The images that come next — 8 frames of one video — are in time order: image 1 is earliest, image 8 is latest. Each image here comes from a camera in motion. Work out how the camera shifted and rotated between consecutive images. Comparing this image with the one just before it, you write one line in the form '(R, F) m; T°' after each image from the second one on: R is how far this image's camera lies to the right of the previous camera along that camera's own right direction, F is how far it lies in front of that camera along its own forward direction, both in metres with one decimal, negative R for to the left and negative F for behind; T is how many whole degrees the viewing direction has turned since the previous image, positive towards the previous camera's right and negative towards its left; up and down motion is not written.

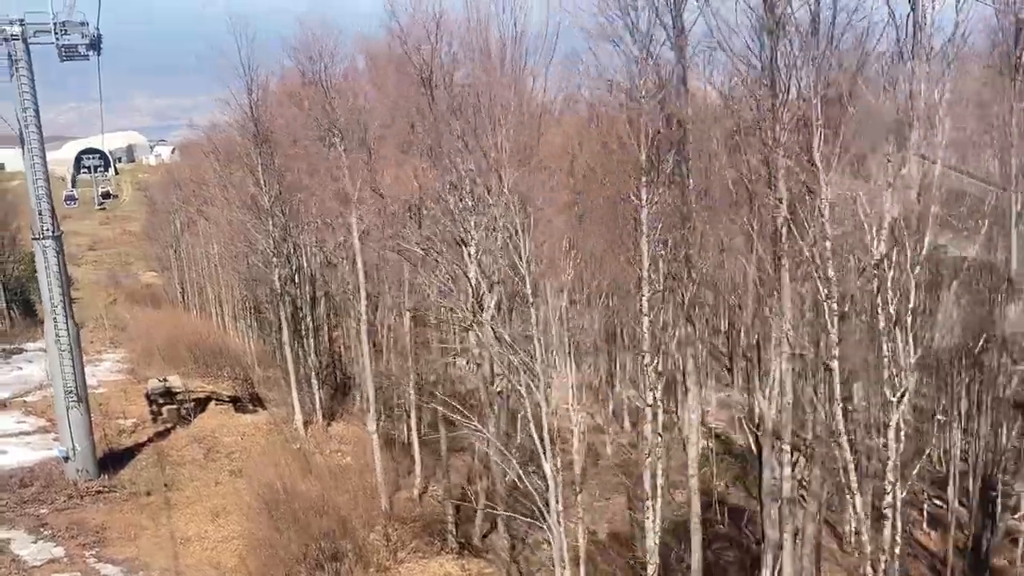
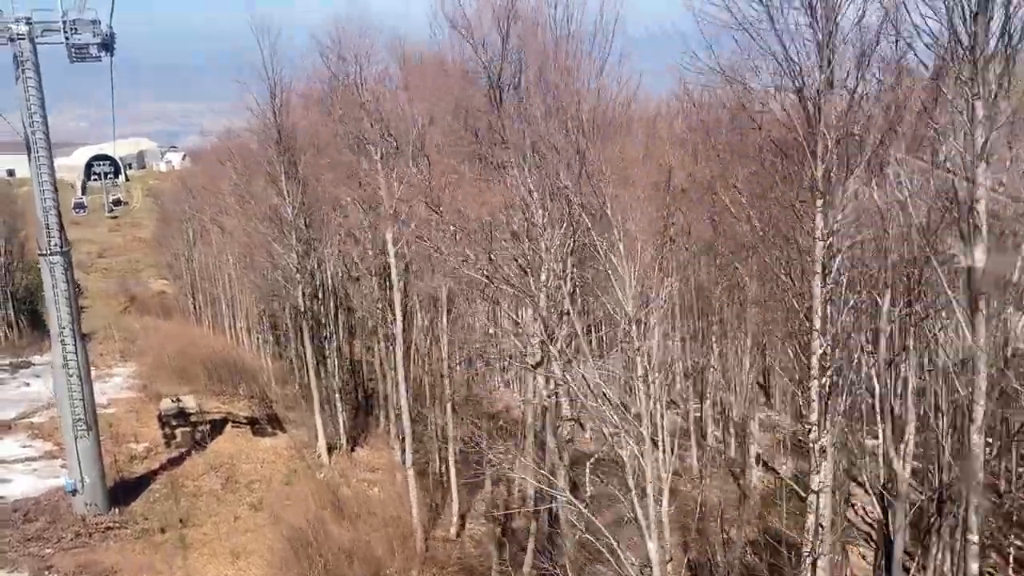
(-0.6, +1.2) m; 0°
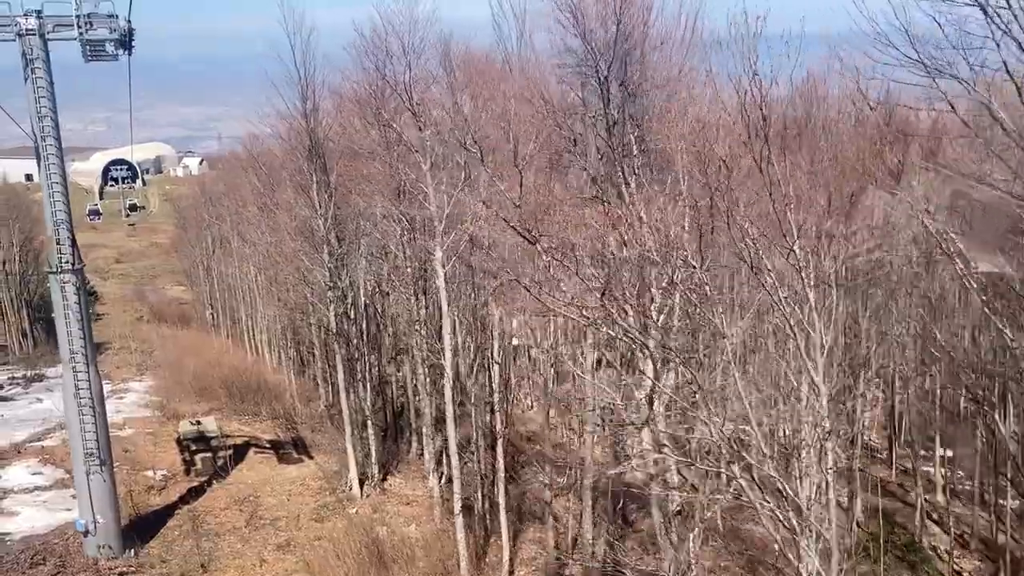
(-0.6, +1.4) m; -1°
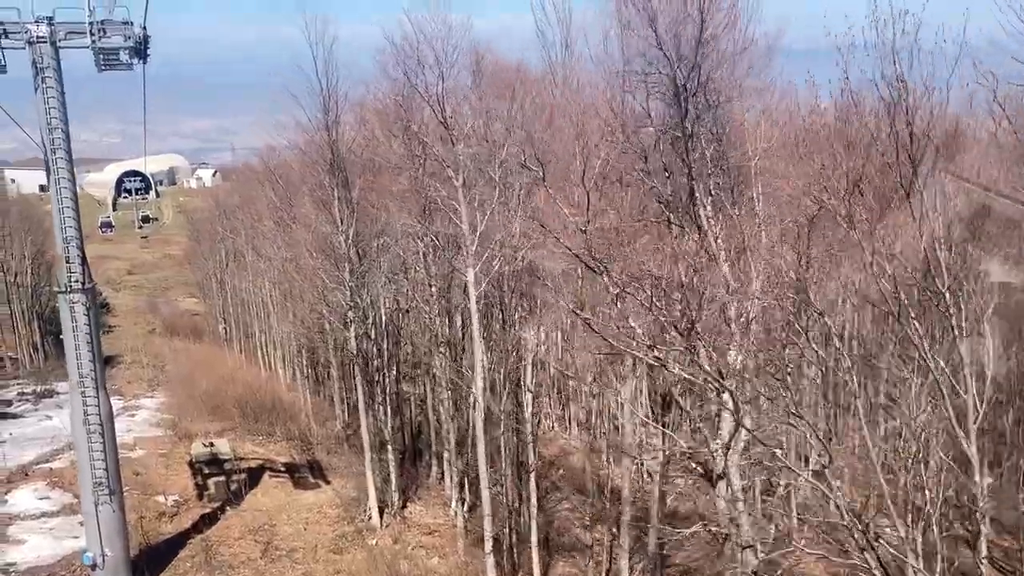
(-0.3, +0.7) m; -1°
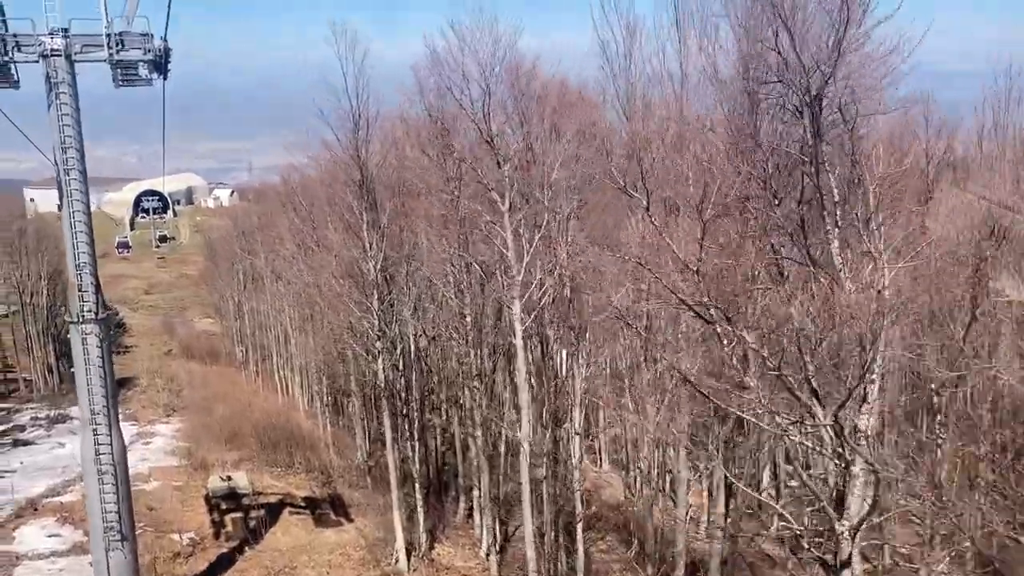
(-0.4, +0.9) m; -1°
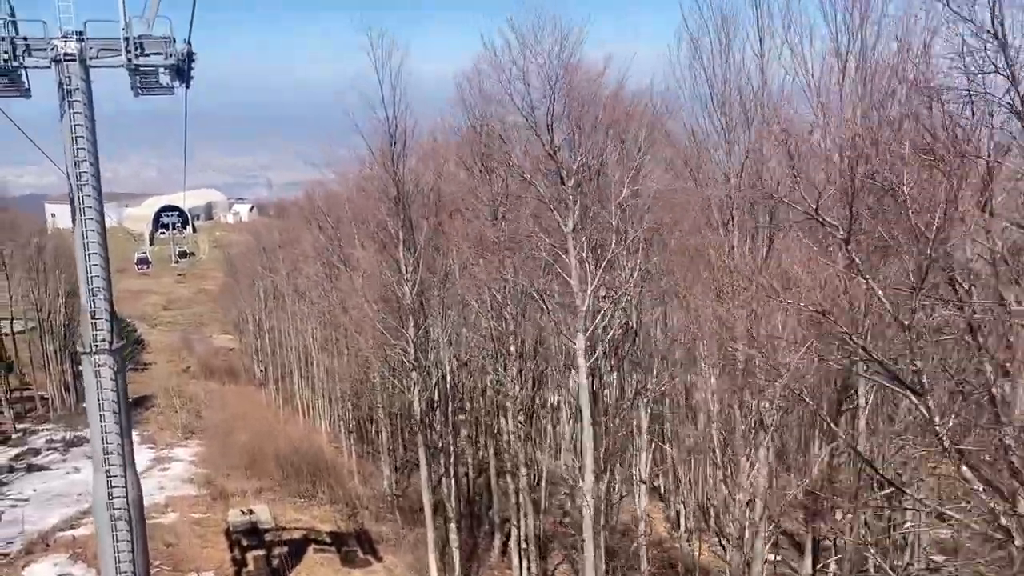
(-0.4, +1.1) m; -1°
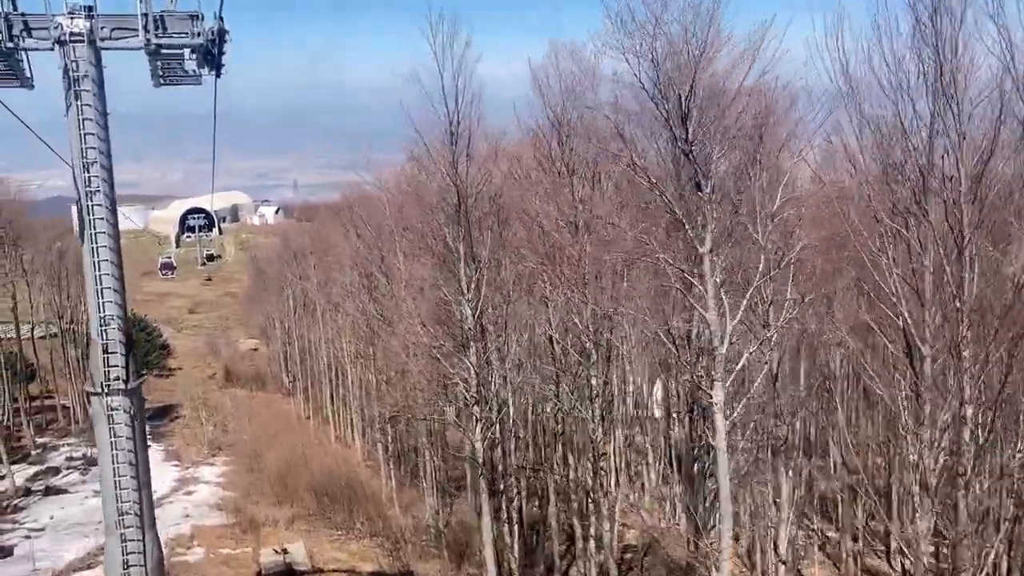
(-0.7, +1.8) m; -1°
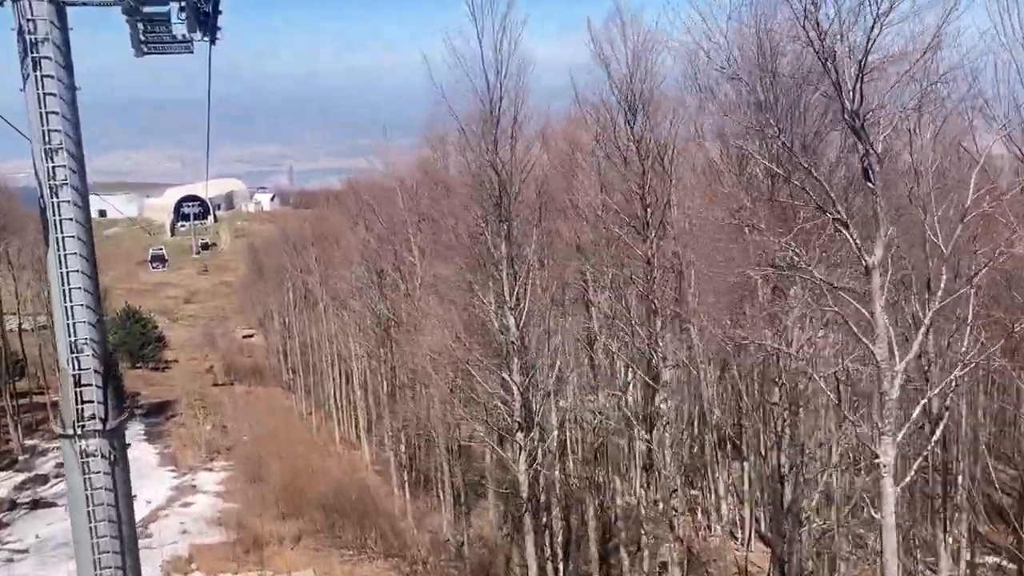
(-0.5, +1.7) m; 0°
